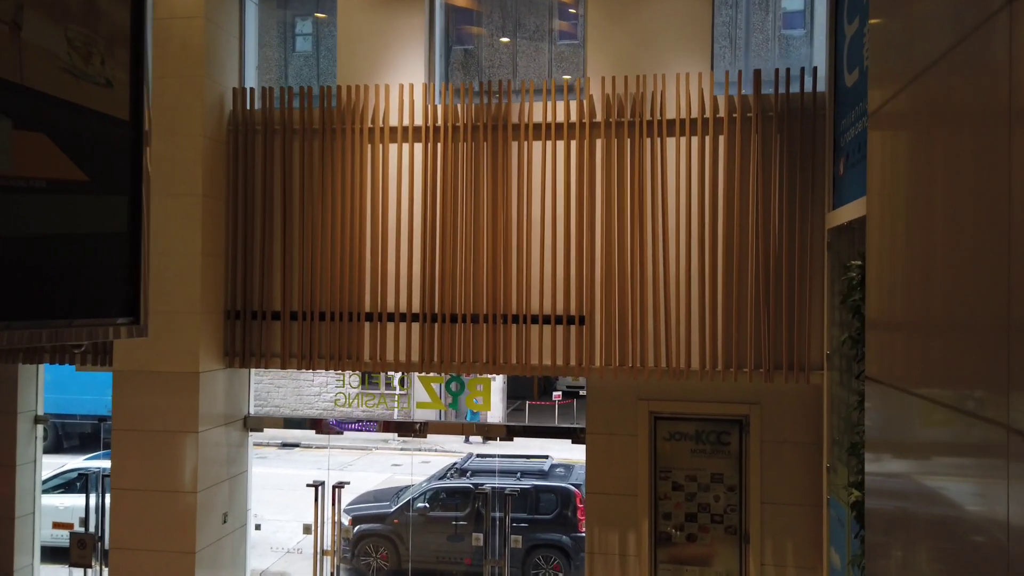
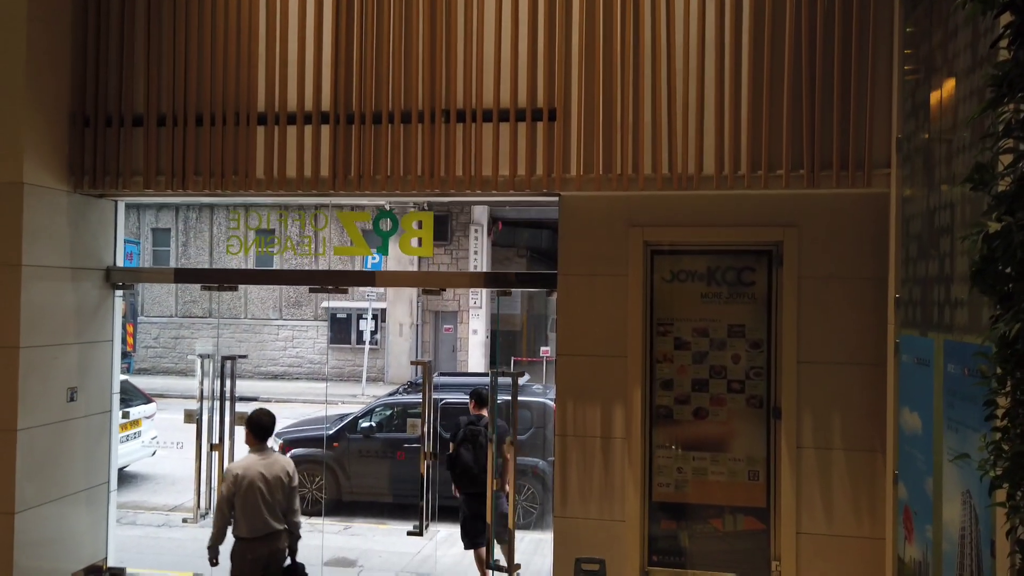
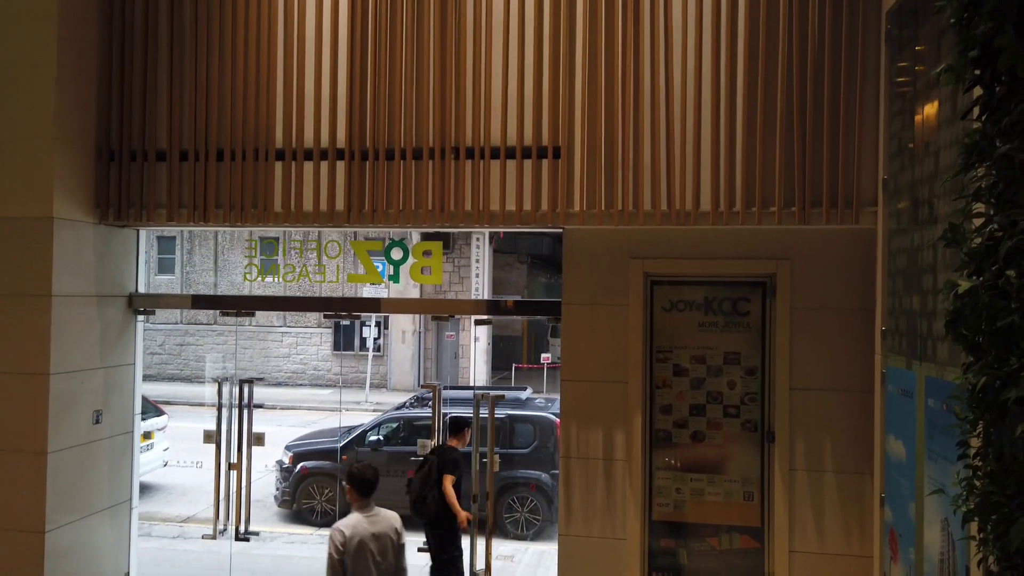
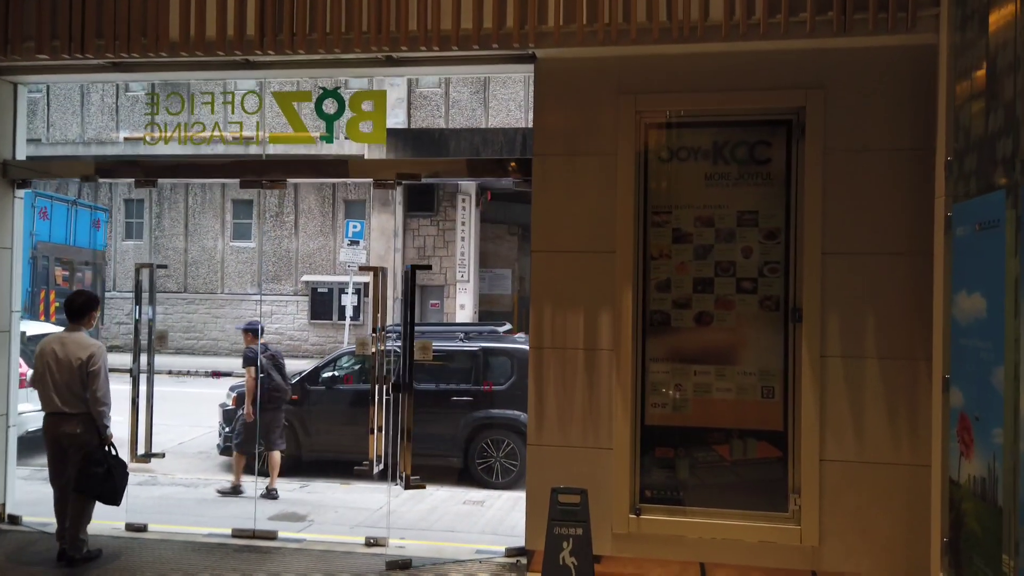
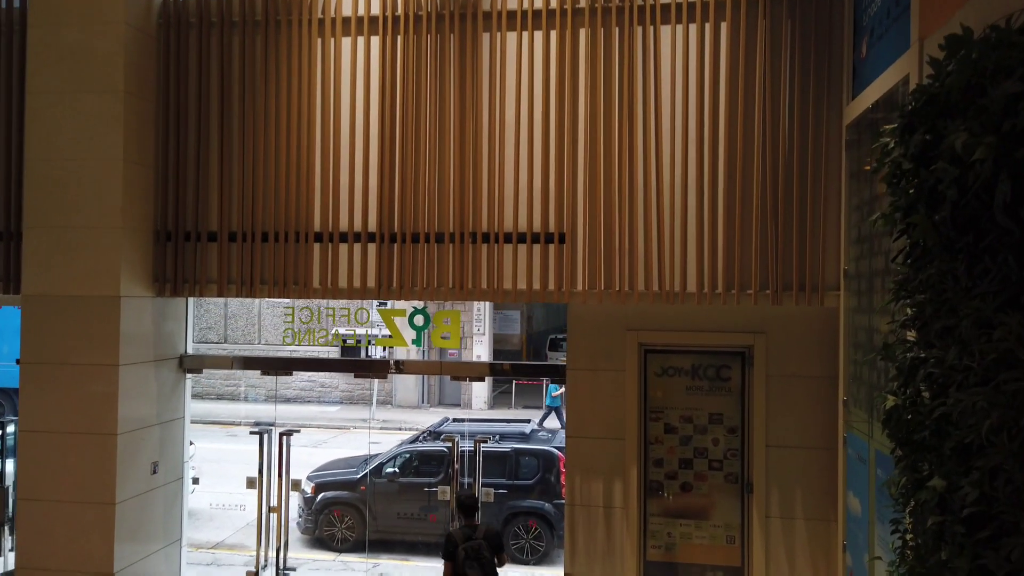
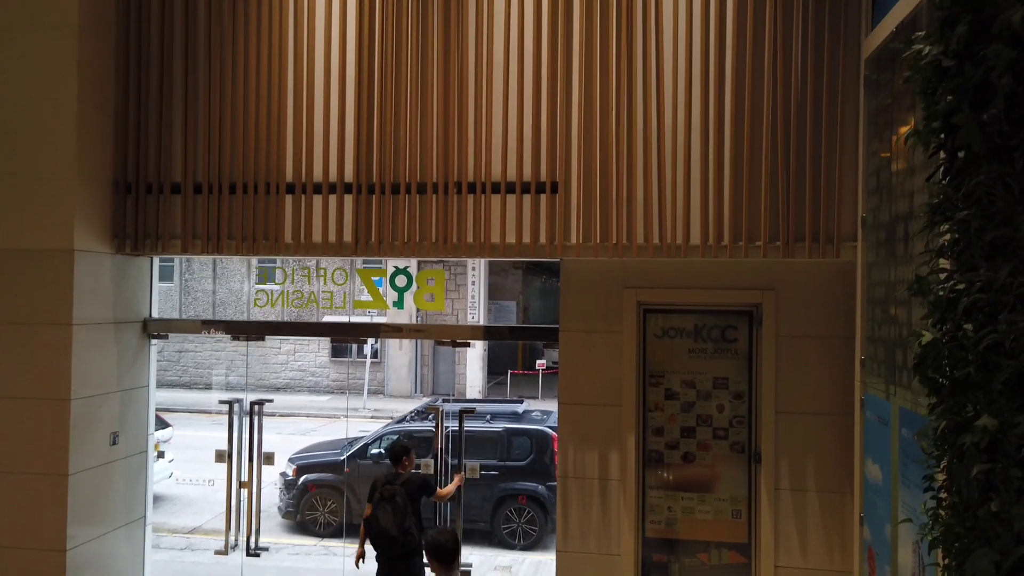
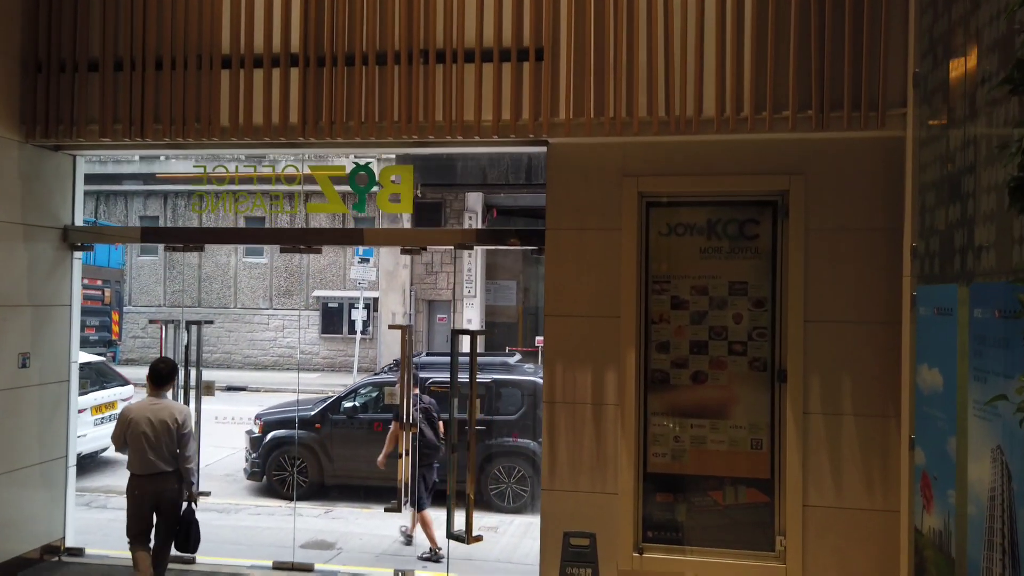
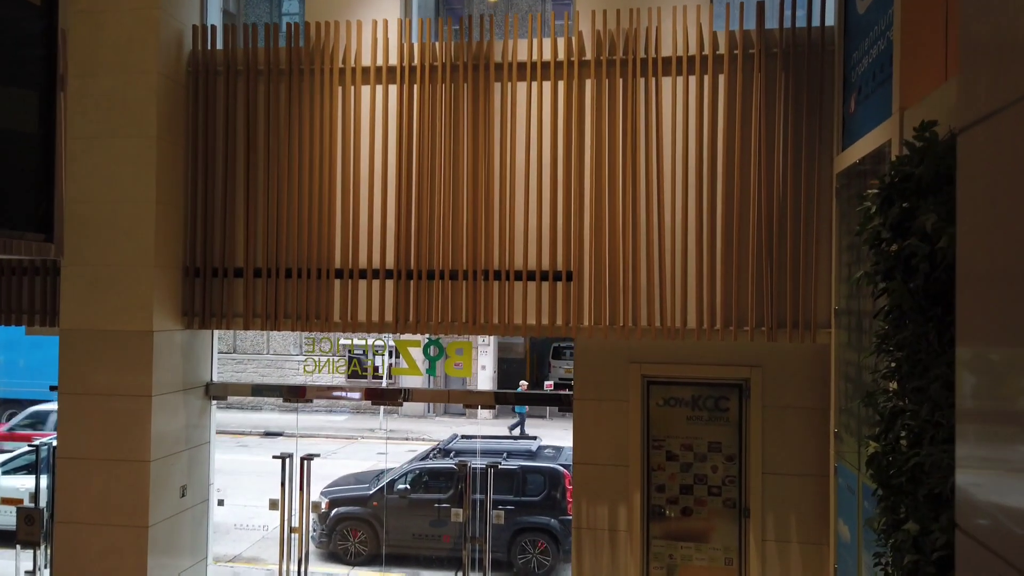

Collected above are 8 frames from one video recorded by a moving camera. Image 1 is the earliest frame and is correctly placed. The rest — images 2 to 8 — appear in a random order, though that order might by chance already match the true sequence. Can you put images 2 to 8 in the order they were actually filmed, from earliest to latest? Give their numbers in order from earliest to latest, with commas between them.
8, 5, 6, 3, 2, 7, 4
